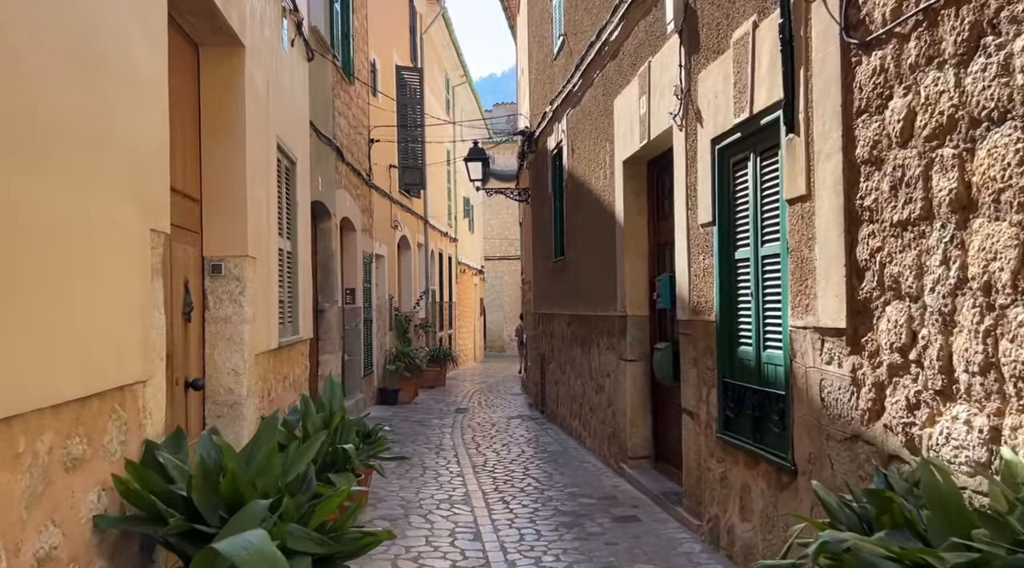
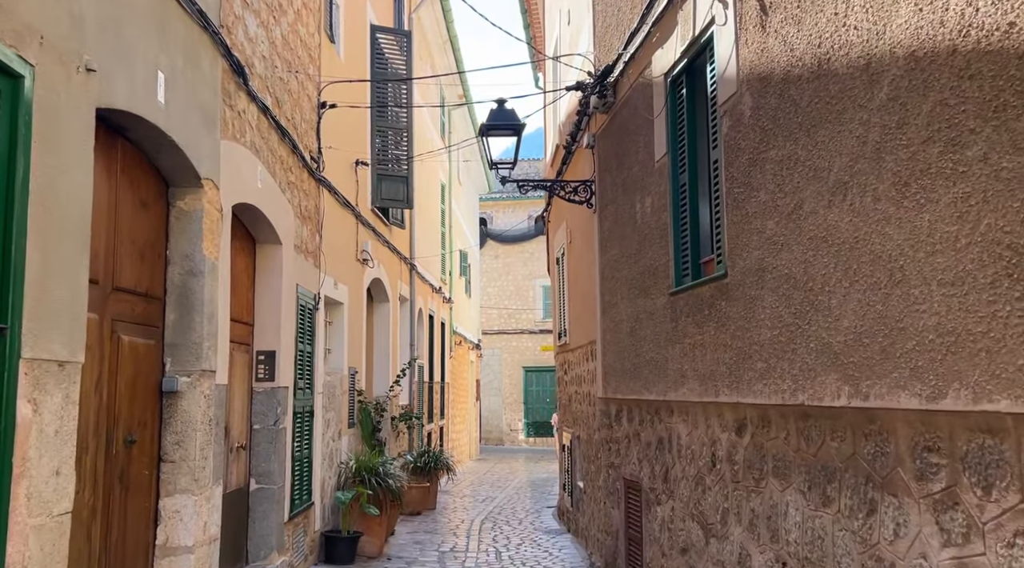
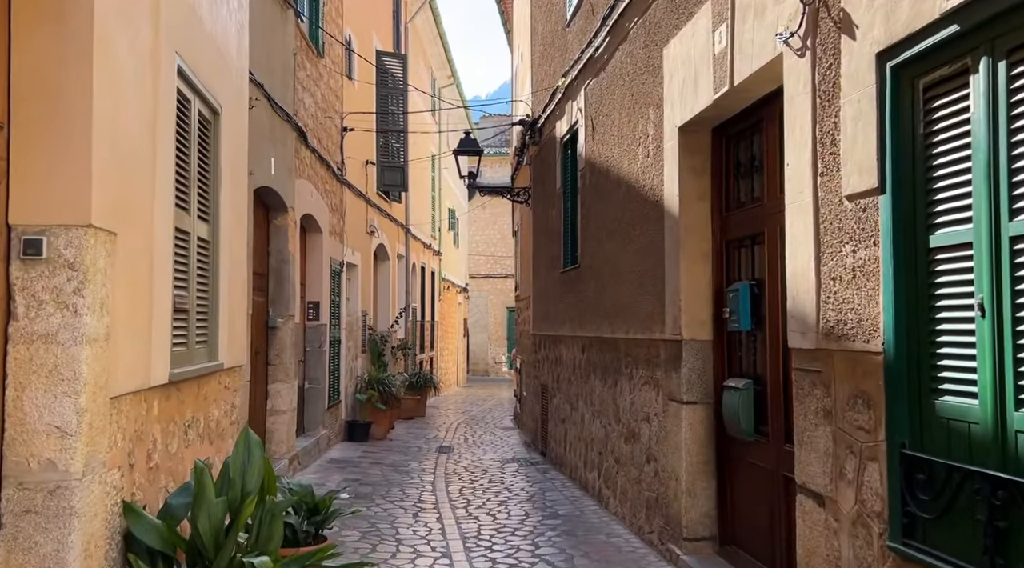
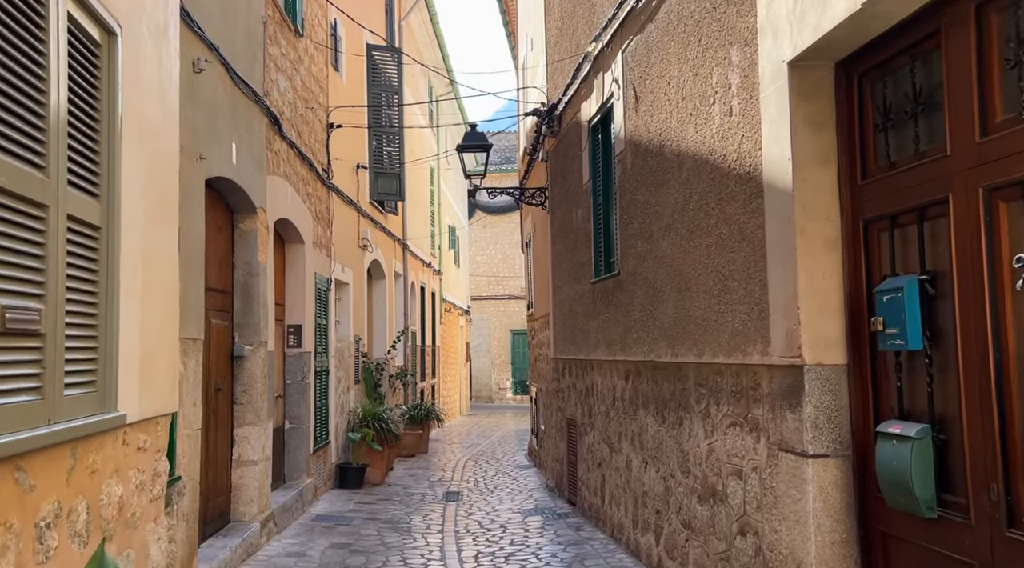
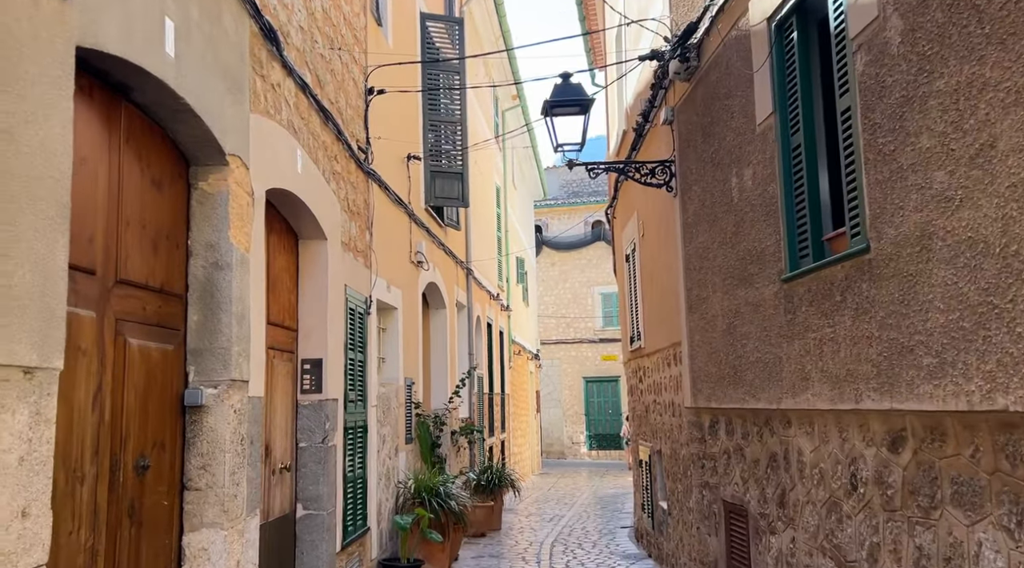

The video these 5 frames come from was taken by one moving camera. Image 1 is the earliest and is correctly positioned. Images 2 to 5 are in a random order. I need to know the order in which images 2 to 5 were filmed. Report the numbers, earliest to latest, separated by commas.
3, 4, 2, 5
